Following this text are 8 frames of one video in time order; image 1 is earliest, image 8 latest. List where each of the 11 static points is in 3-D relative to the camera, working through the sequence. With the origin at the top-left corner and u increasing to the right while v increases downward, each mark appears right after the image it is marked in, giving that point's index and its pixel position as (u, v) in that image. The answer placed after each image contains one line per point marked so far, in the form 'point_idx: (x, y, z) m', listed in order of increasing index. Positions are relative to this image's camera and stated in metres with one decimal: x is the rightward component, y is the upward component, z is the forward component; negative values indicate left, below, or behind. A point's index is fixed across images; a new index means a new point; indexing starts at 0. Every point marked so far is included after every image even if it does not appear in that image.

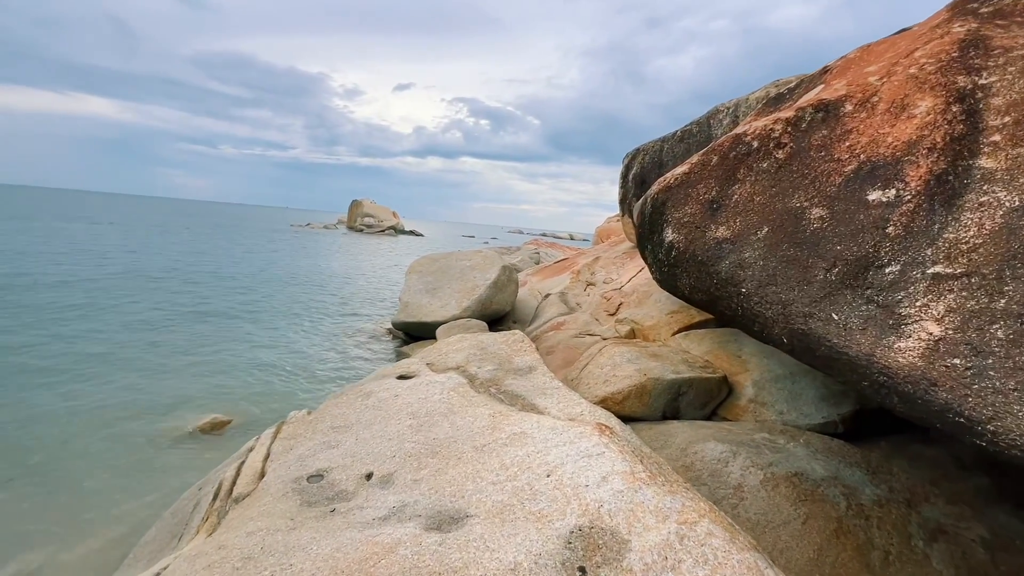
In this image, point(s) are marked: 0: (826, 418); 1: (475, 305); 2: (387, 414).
0: (+3.6, -1.5, +6.0) m
1: (-0.9, -0.4, +12.4) m
2: (-1.0, -1.0, +4.2) m
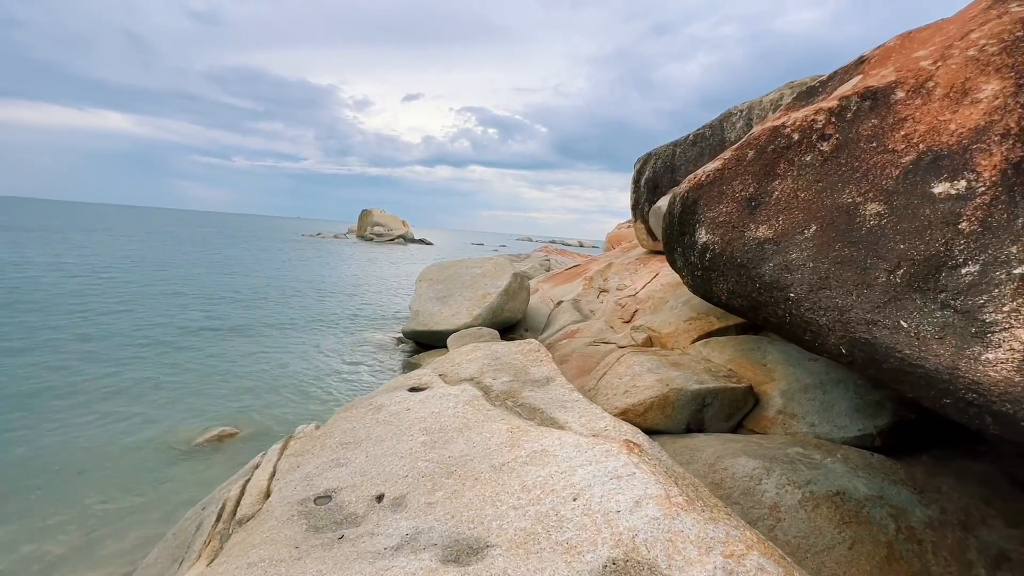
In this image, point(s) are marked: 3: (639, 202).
0: (+3.8, -1.6, +5.7) m
1: (-0.6, -0.6, +12.2) m
2: (-0.8, -1.1, +3.9) m
3: (+3.3, +2.3, +14.1) m
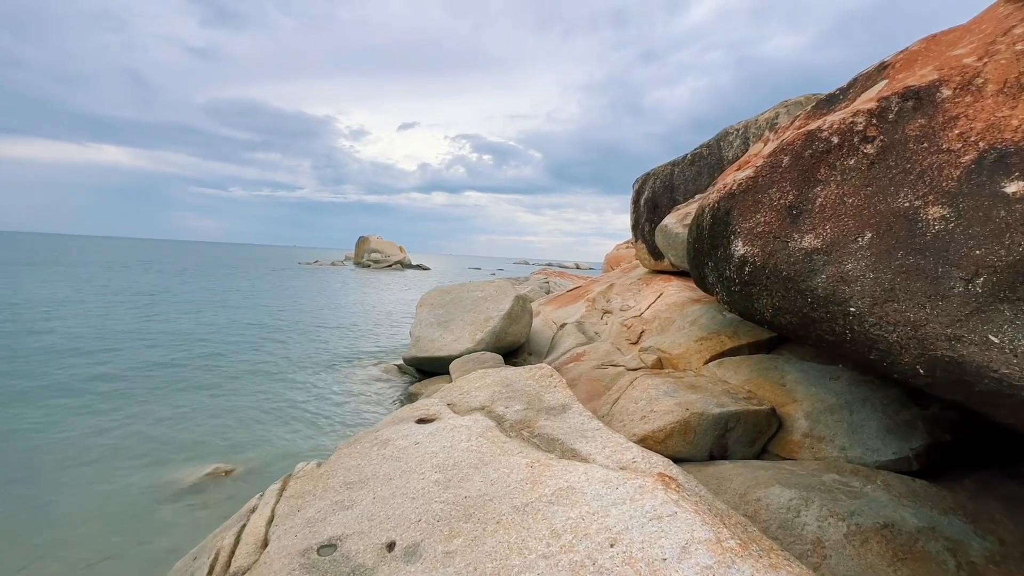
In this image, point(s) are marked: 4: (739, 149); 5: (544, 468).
0: (+4.0, -1.7, +5.4) m
1: (-0.5, -1.1, +11.9) m
2: (-0.7, -1.2, +3.6) m
3: (+3.3, +1.7, +13.9) m
4: (+4.7, +2.9, +11.3) m
5: (+0.2, -1.1, +3.3) m
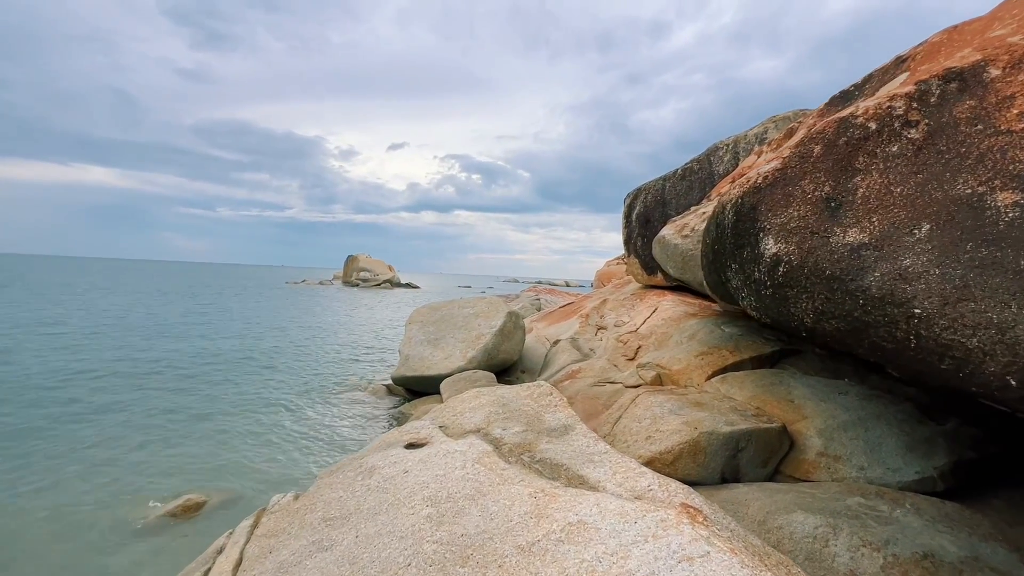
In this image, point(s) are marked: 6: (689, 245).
0: (+3.9, -1.8, +5.1) m
1: (-0.7, -1.4, +11.5) m
2: (-0.7, -1.3, +3.2) m
3: (+3.0, +1.3, +13.7) m
4: (+4.5, +2.6, +11.1) m
5: (+0.2, -1.2, +2.9) m
6: (+2.5, +0.6, +7.5) m
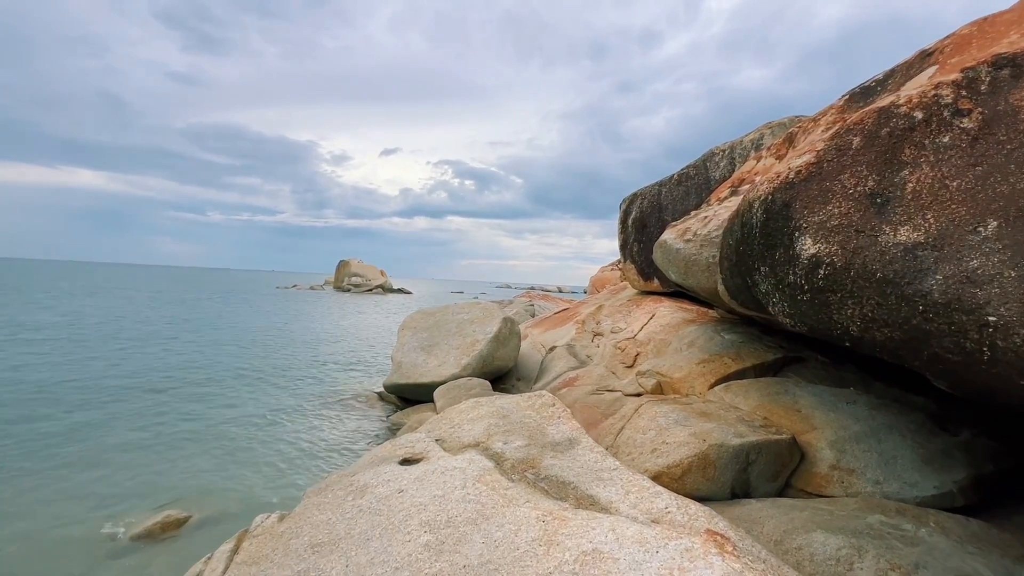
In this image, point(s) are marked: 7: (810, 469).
0: (+3.9, -1.8, +4.8) m
1: (-0.8, -1.6, +11.2) m
2: (-0.7, -1.3, +2.9) m
3: (+2.9, +1.2, +13.5) m
4: (+4.5, +2.5, +11.0) m
5: (+0.2, -1.2, +2.7) m
6: (+2.5, +0.5, +7.3) m
7: (+3.0, -1.8, +5.3) m
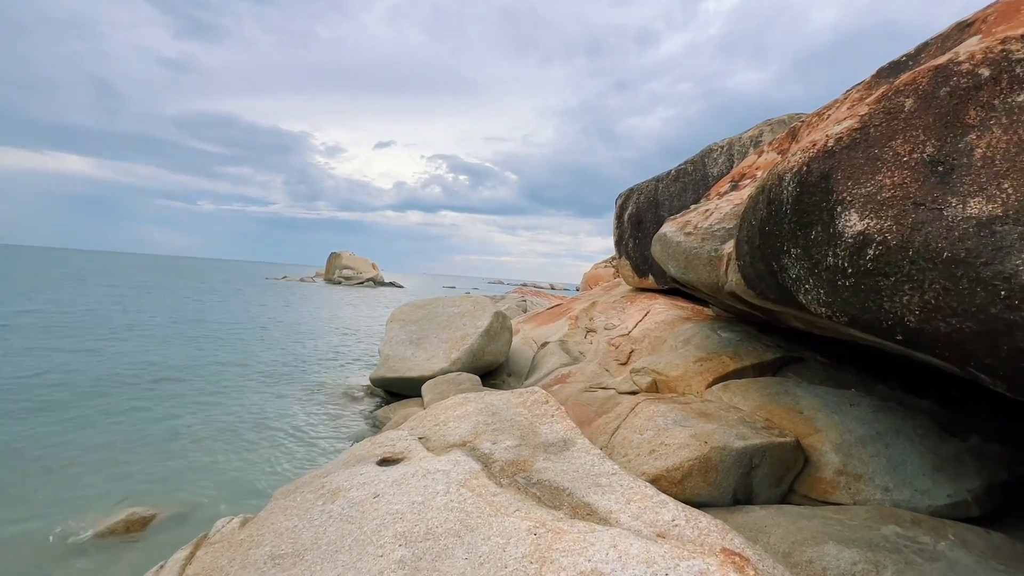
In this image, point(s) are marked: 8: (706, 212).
0: (+3.8, -1.8, +4.6) m
1: (-0.9, -1.4, +10.9) m
2: (-0.7, -1.2, +2.6) m
3: (+2.8, +1.3, +13.2) m
4: (+4.4, +2.5, +10.7) m
5: (+0.2, -1.1, +2.4) m
6: (+2.4, +0.6, +7.0) m
7: (+2.9, -1.8, +5.1) m
8: (+2.7, +1.1, +7.3) m
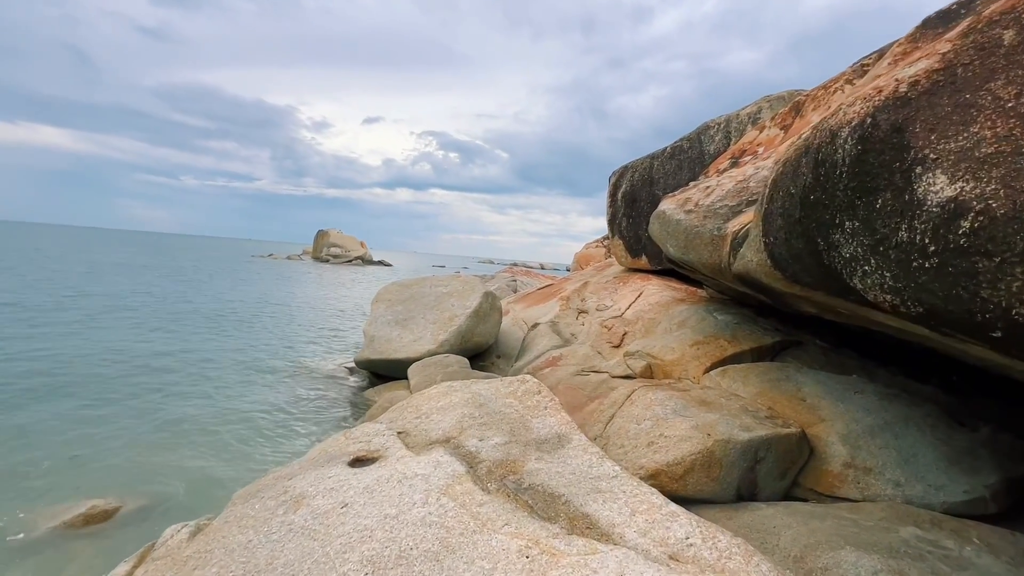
0: (+3.7, -1.7, +4.3) m
1: (-1.2, -1.0, +10.5) m
2: (-0.8, -1.1, +2.2) m
3: (+2.5, +1.8, +12.8) m
4: (+4.2, +2.9, +10.3) m
5: (+0.1, -1.0, +2.0) m
6: (+2.3, +0.8, +6.6) m
7: (+2.8, -1.6, +4.8) m
8: (+2.5, +1.3, +6.9) m
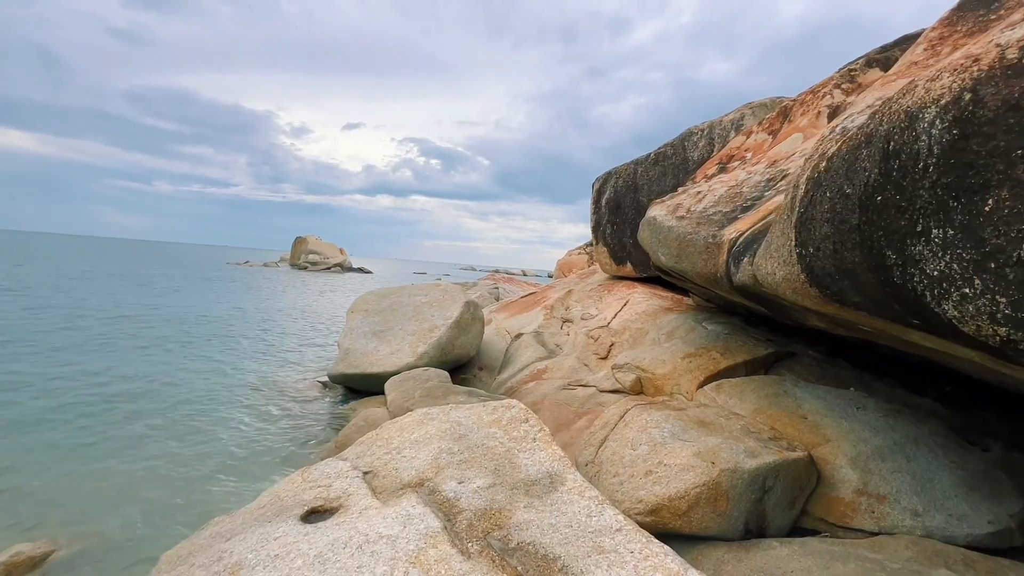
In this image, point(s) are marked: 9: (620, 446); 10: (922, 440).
0: (+3.6, -1.8, +4.0) m
1: (-1.5, -1.2, +10.0) m
2: (-0.8, -1.2, +1.8) m
3: (+2.1, +1.6, +12.4) m
4: (+3.9, +2.7, +10.0) m
5: (+0.1, -1.1, +1.5) m
6: (+2.1, +0.7, +6.2) m
7: (+2.7, -1.7, +4.4) m
8: (+2.3, +1.2, +6.6) m
9: (+1.0, -1.4, +4.6) m
10: (+3.6, -1.3, +4.6) m
